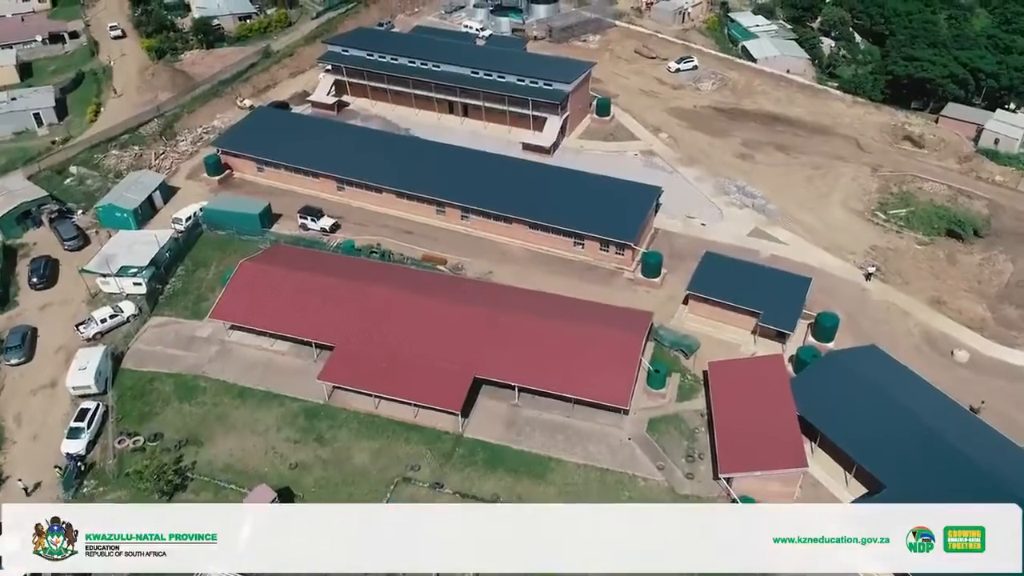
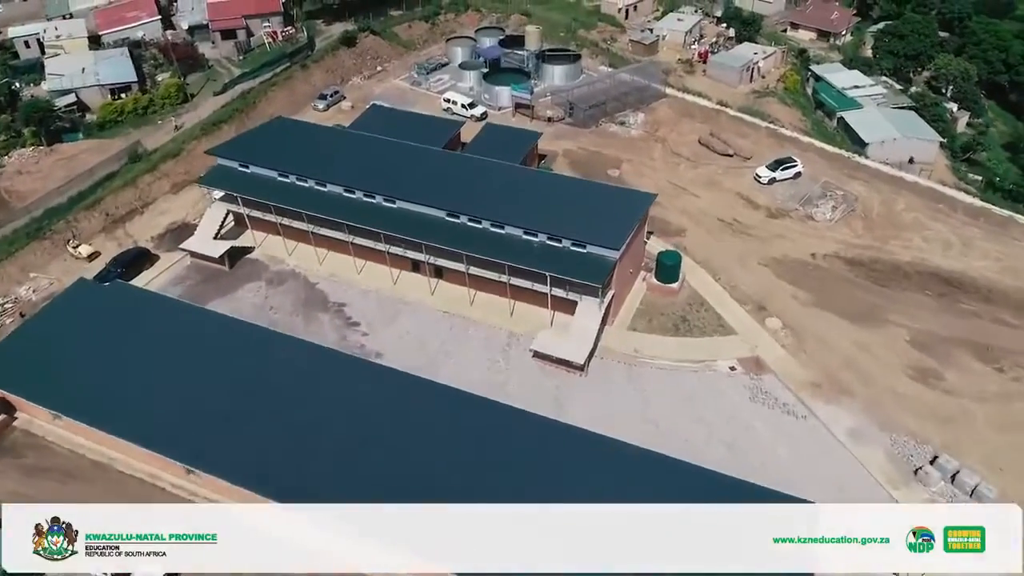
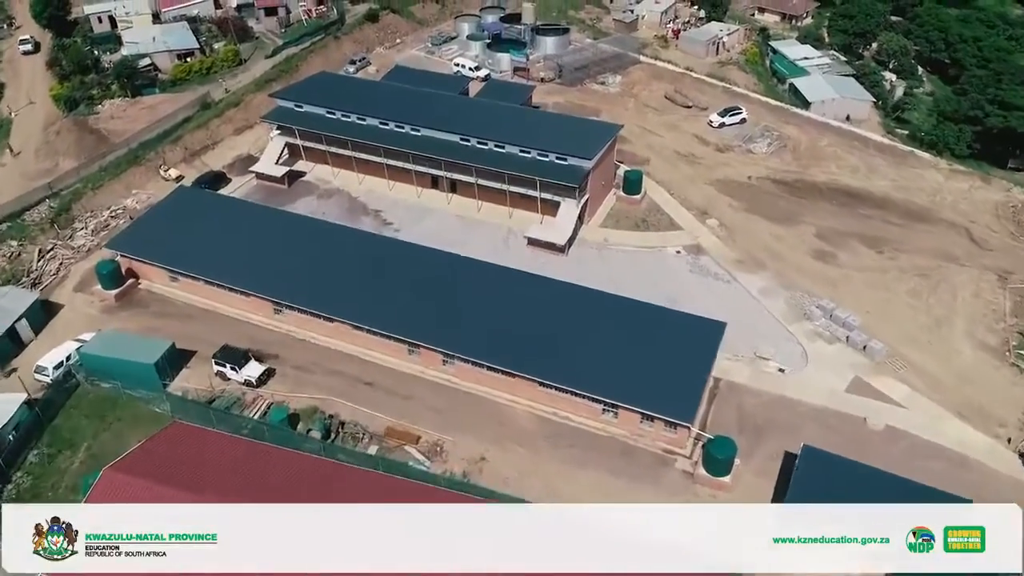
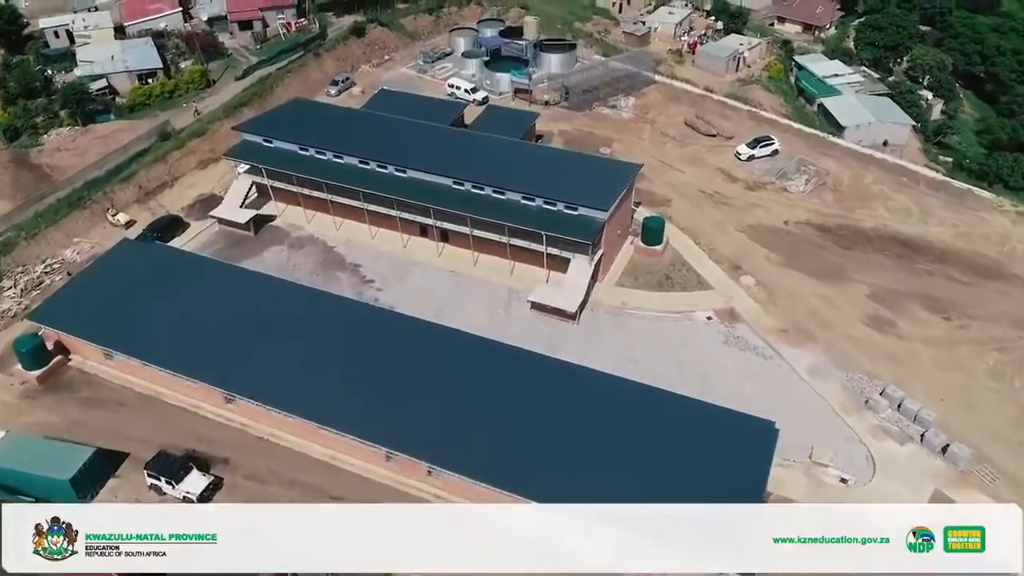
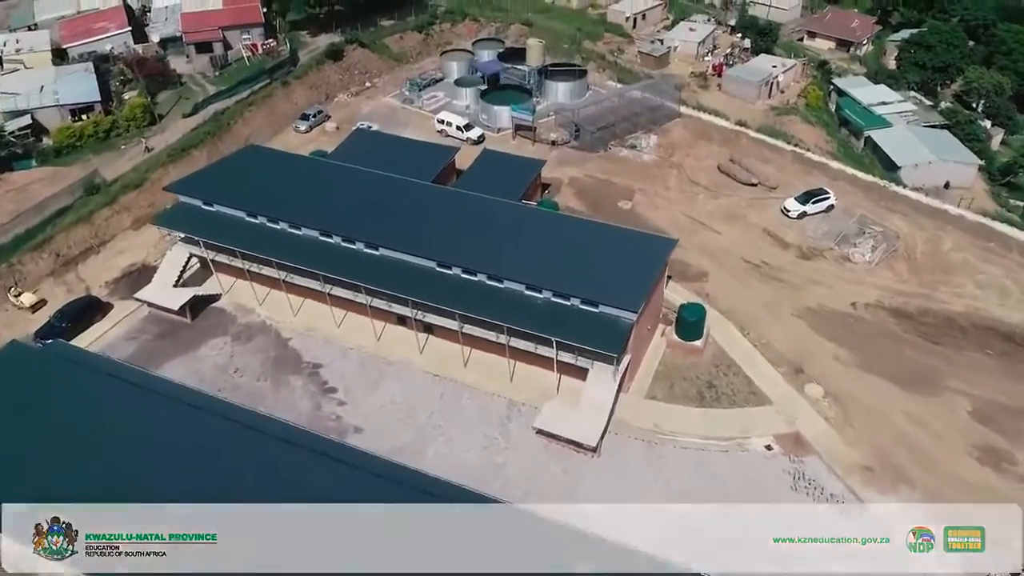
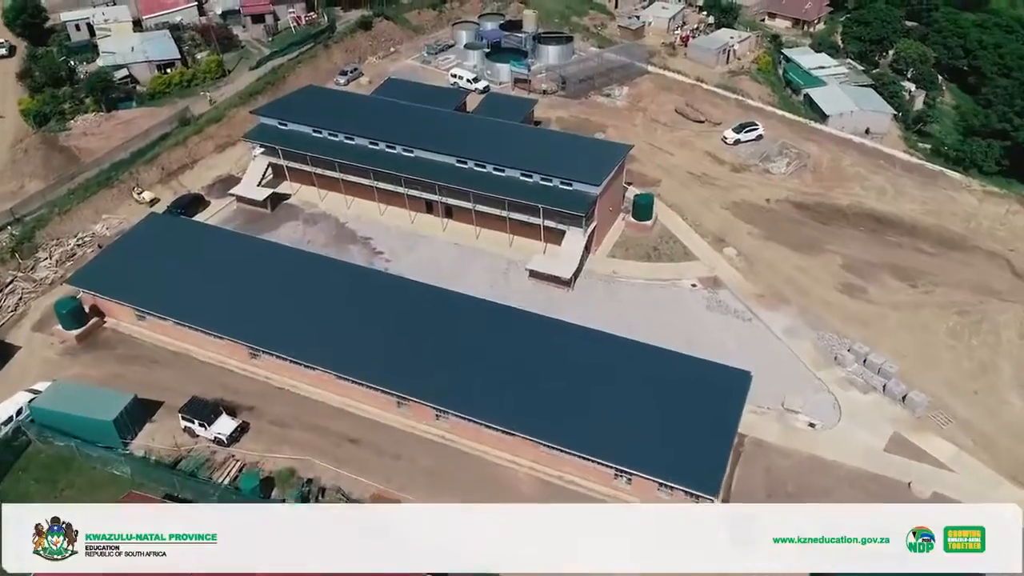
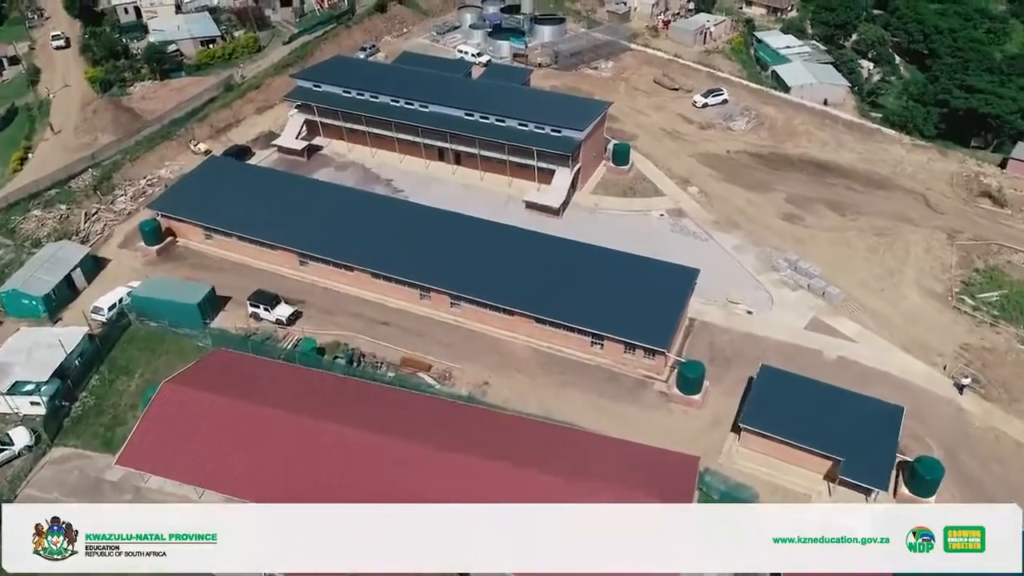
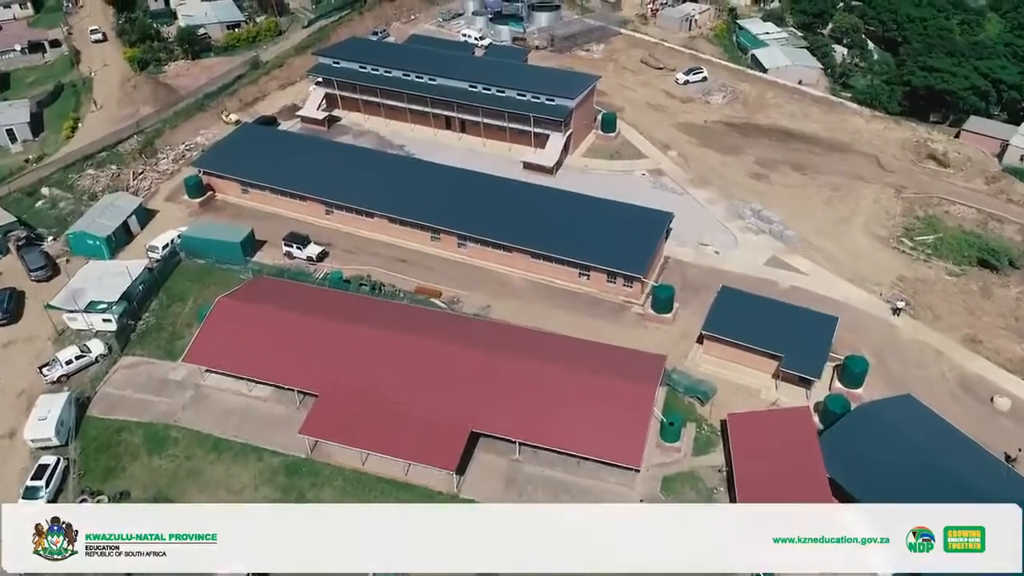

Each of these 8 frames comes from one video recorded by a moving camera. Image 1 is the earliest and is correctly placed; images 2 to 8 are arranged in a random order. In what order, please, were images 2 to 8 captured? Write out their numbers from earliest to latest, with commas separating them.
8, 7, 3, 6, 4, 2, 5
